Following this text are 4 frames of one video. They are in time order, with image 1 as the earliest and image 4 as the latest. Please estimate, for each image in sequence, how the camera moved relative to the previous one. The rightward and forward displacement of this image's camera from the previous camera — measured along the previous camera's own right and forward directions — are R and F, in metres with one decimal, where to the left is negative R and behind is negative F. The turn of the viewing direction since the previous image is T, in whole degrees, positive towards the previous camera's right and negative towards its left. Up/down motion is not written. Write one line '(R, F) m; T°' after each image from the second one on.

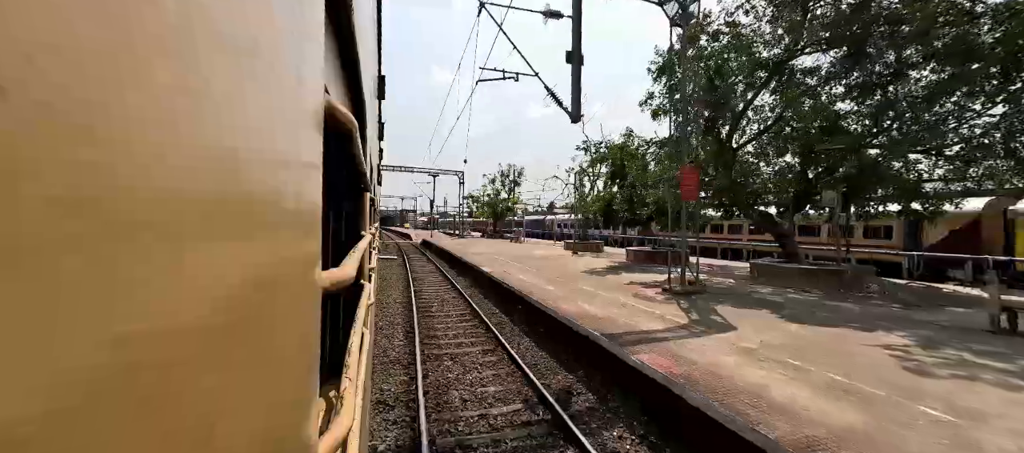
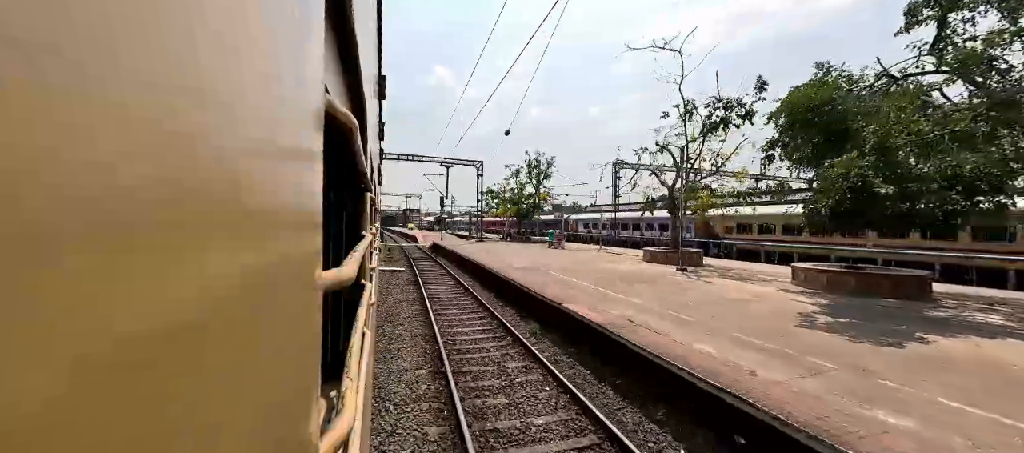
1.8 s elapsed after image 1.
(-0.7, +2.0) m; 0°
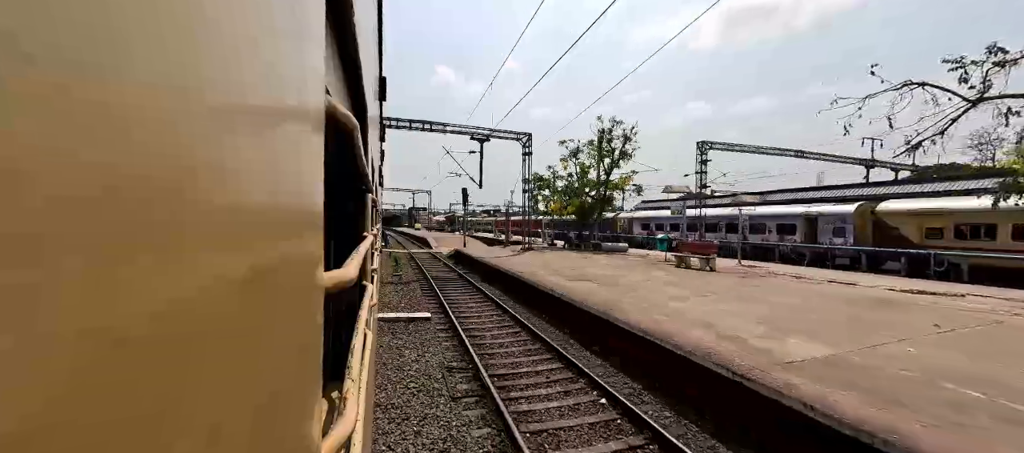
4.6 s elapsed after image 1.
(-0.8, +1.7) m; 0°
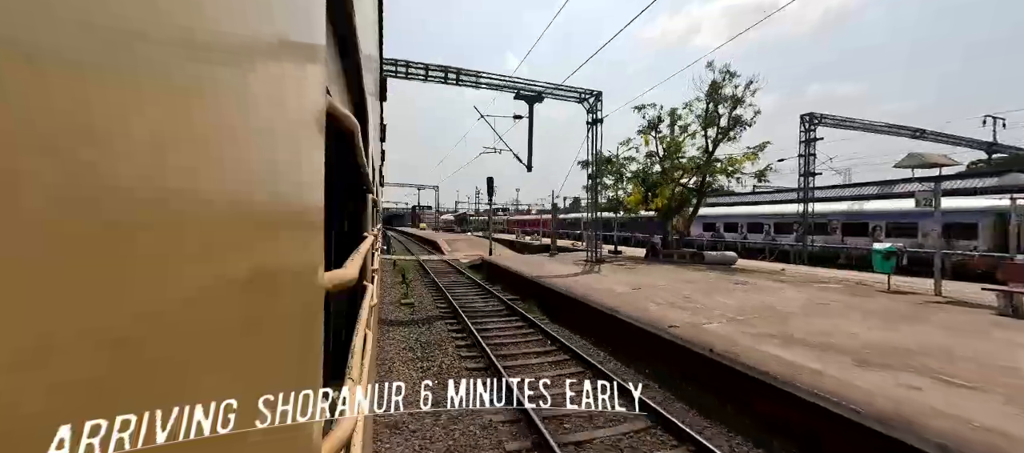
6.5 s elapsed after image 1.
(-0.3, +0.2) m; 0°
